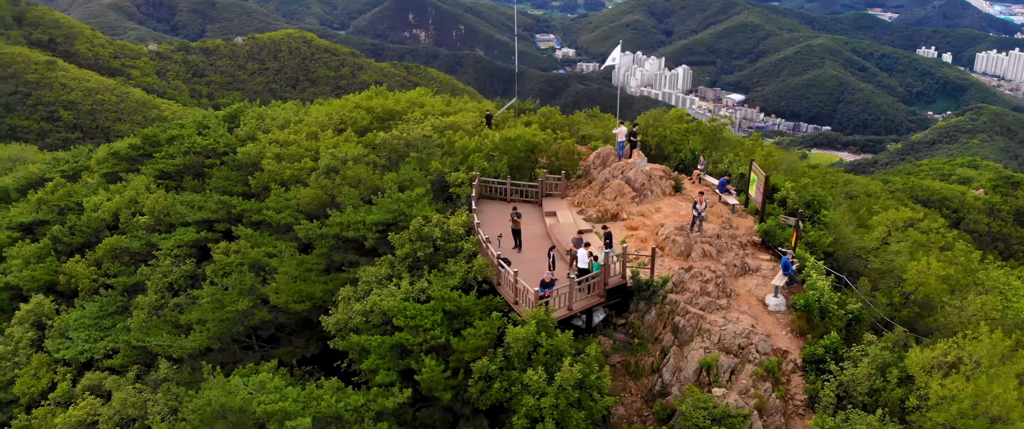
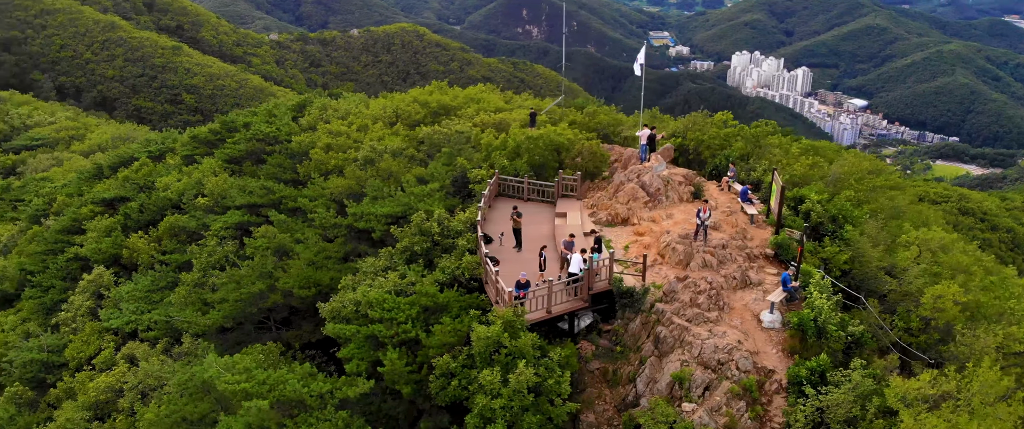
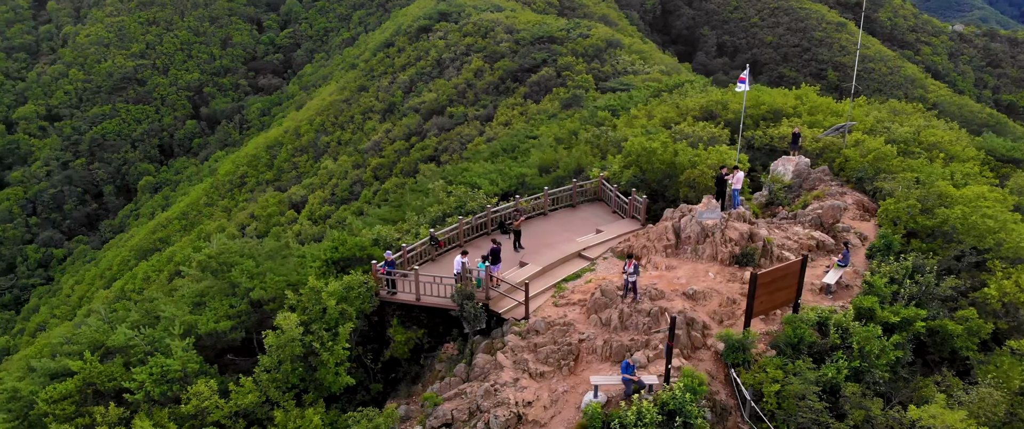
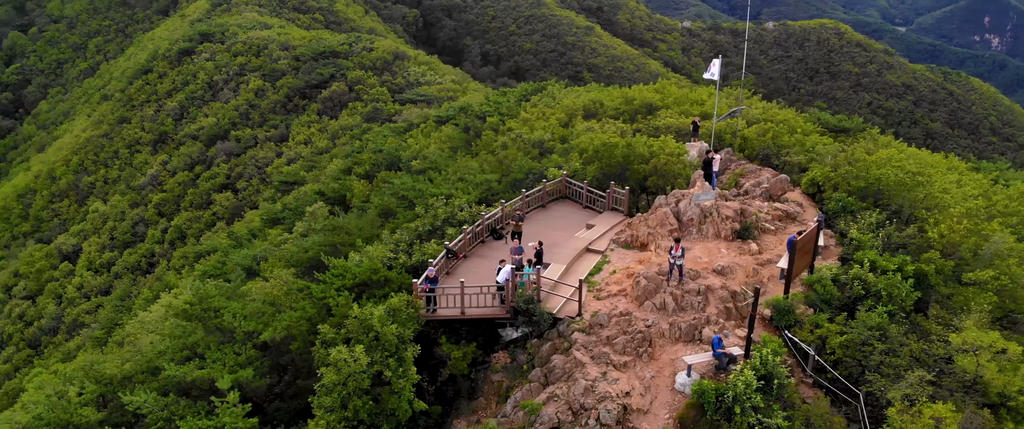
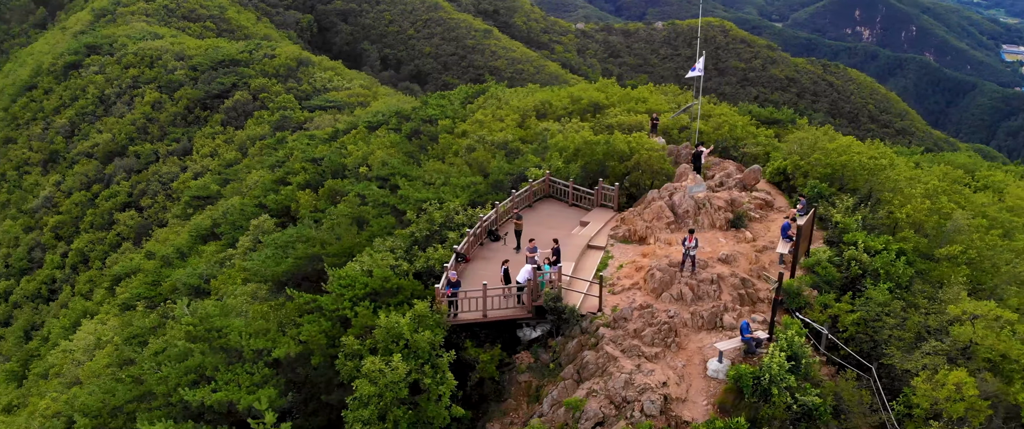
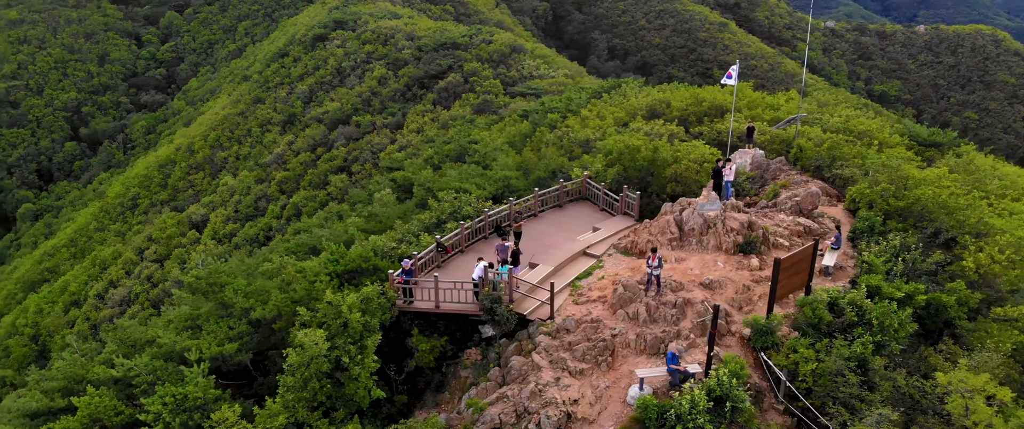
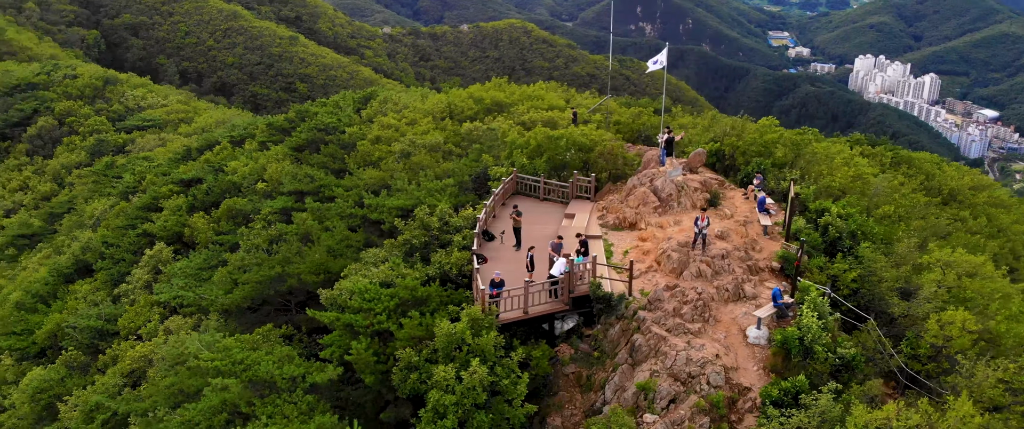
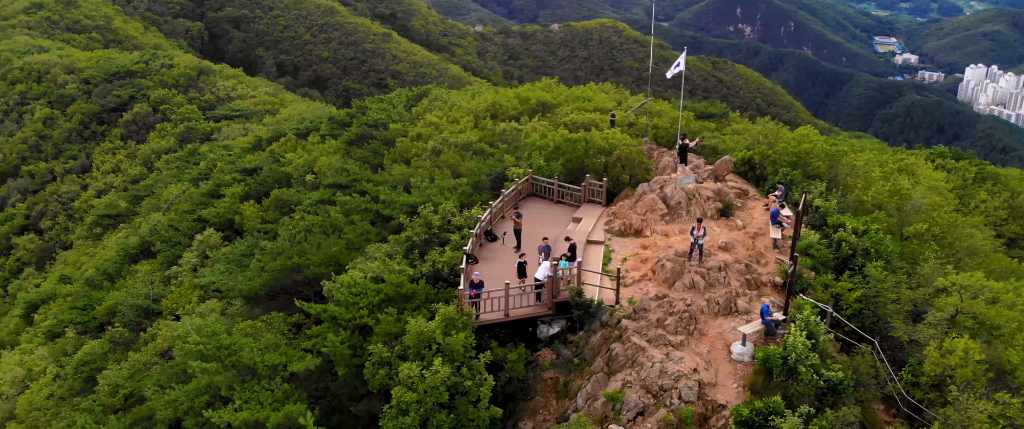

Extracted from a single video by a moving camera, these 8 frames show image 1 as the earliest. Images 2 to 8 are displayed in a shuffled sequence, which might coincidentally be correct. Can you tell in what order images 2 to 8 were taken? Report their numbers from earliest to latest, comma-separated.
2, 7, 8, 5, 4, 6, 3
